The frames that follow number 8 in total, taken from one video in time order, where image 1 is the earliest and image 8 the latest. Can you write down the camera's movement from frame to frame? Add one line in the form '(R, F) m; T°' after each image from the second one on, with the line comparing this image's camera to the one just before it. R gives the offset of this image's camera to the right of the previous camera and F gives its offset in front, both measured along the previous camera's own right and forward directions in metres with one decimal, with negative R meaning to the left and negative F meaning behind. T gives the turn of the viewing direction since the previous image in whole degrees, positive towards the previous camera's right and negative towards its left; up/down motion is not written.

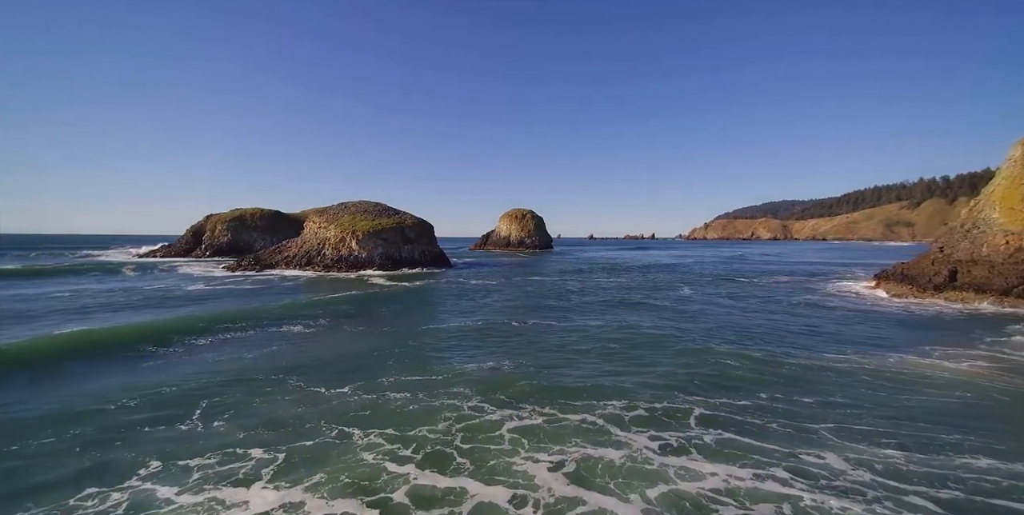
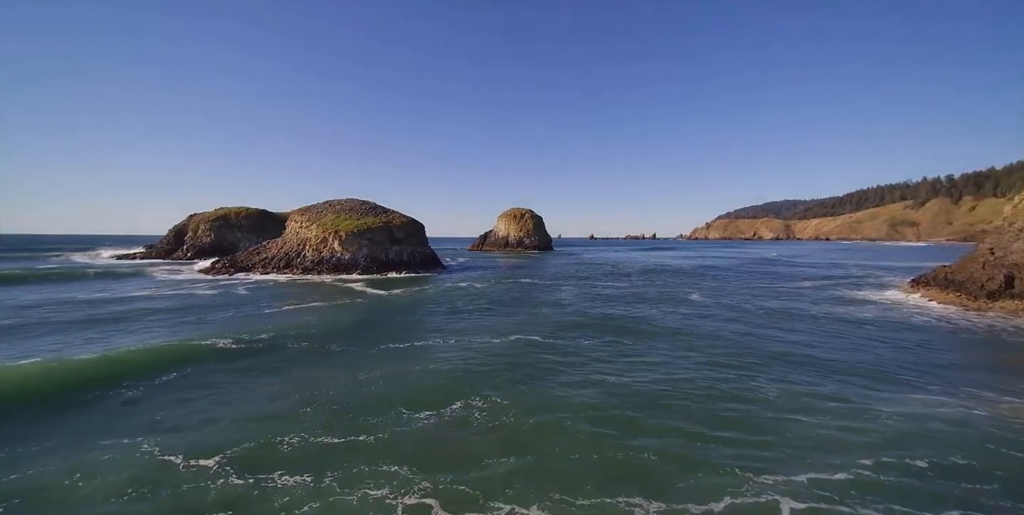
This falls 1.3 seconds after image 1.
(+0.6, +3.9) m; 0°
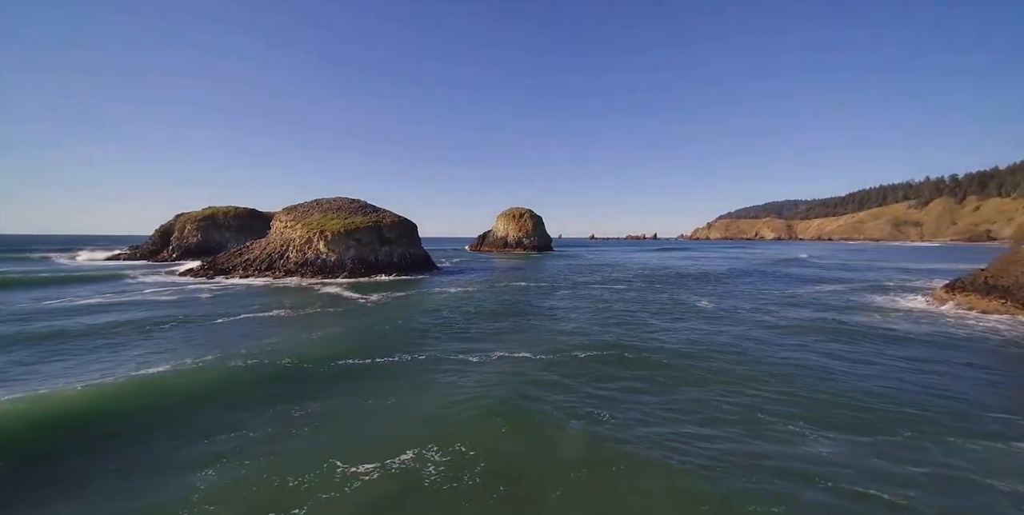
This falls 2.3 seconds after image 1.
(+0.5, +2.9) m; 0°
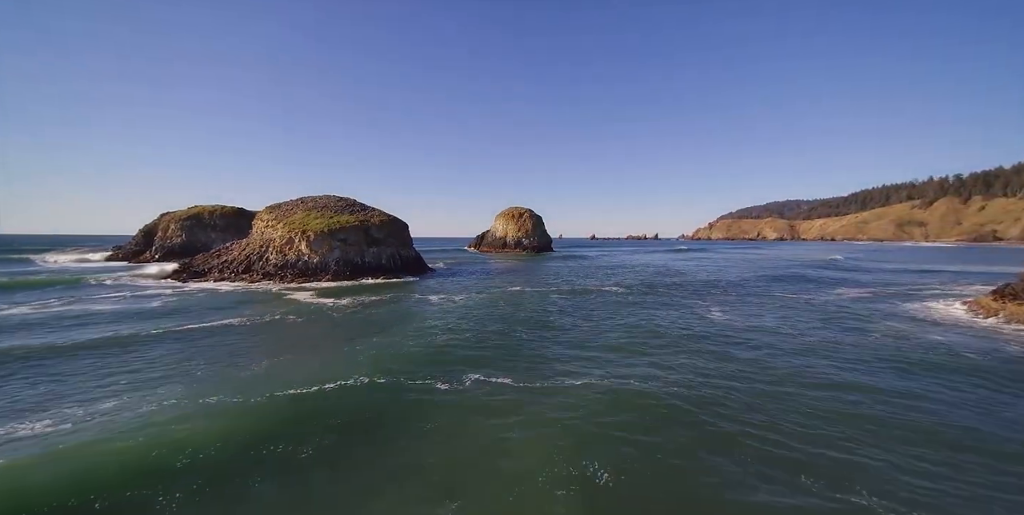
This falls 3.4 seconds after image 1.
(+0.5, +3.2) m; 0°
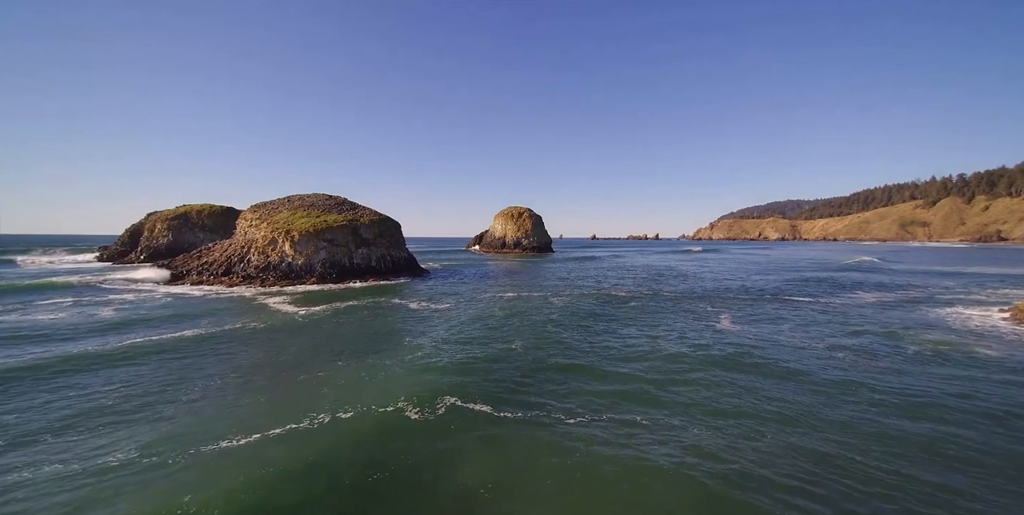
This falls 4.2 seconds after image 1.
(+0.3, +2.6) m; 0°
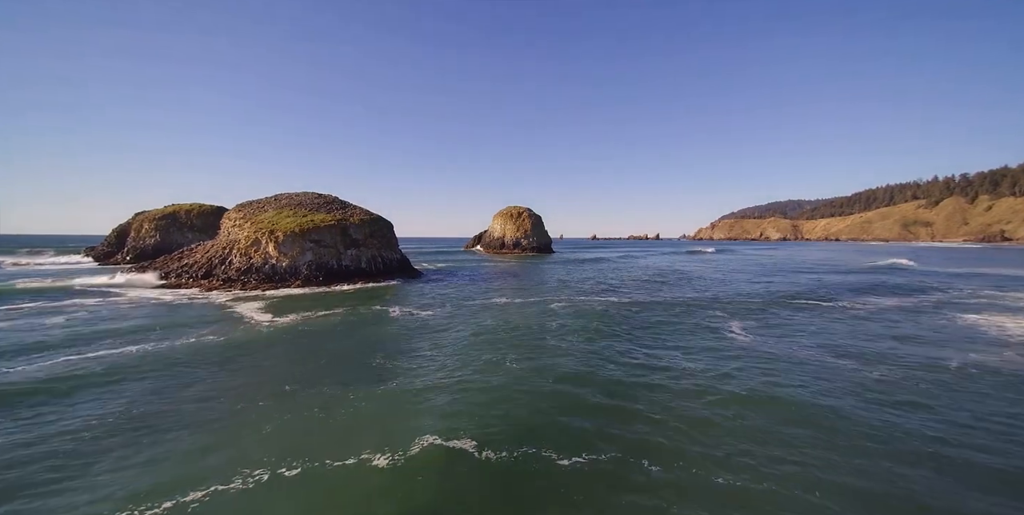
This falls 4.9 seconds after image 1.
(+0.3, +2.2) m; 0°
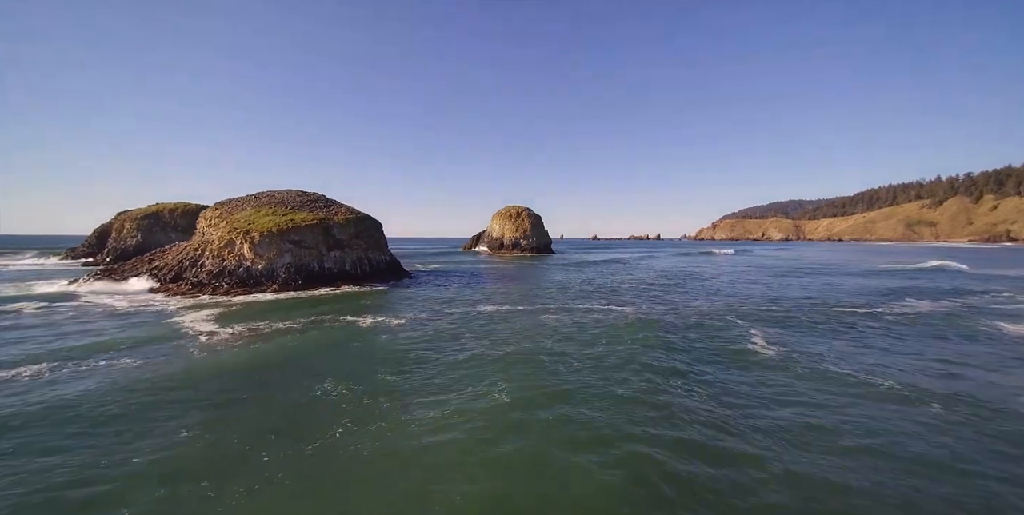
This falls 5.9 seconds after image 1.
(+0.5, +3.1) m; 0°
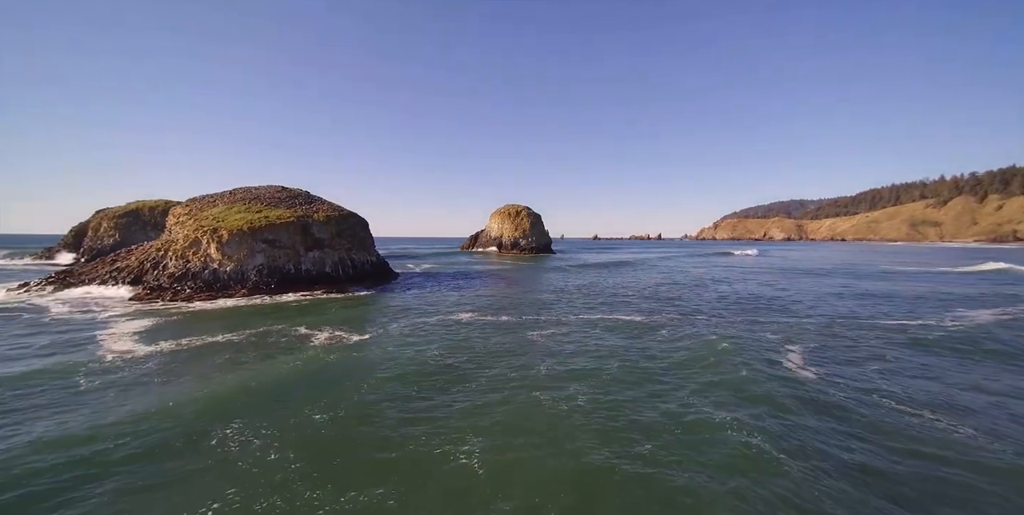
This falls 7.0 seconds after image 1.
(+0.4, +3.5) m; 0°
